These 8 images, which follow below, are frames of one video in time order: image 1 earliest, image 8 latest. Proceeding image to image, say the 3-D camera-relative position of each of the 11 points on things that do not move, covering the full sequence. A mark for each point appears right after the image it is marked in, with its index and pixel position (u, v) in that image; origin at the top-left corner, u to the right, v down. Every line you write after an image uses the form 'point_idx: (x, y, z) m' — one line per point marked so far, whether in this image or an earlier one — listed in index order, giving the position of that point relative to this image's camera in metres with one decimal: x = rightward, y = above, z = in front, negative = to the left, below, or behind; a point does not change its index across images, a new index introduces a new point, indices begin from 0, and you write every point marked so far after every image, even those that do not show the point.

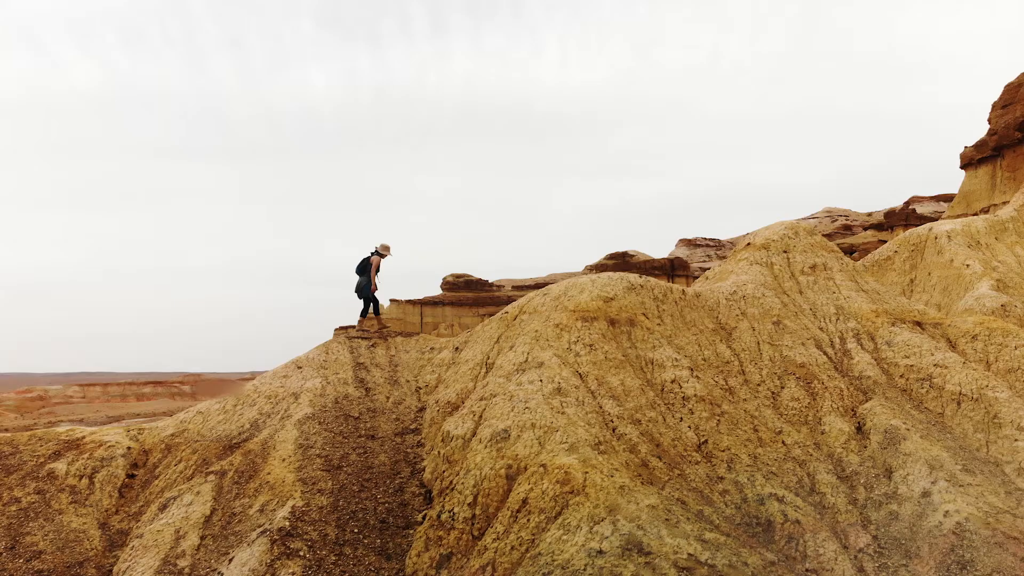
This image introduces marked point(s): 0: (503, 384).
0: (-0.2, -2.4, +15.7) m
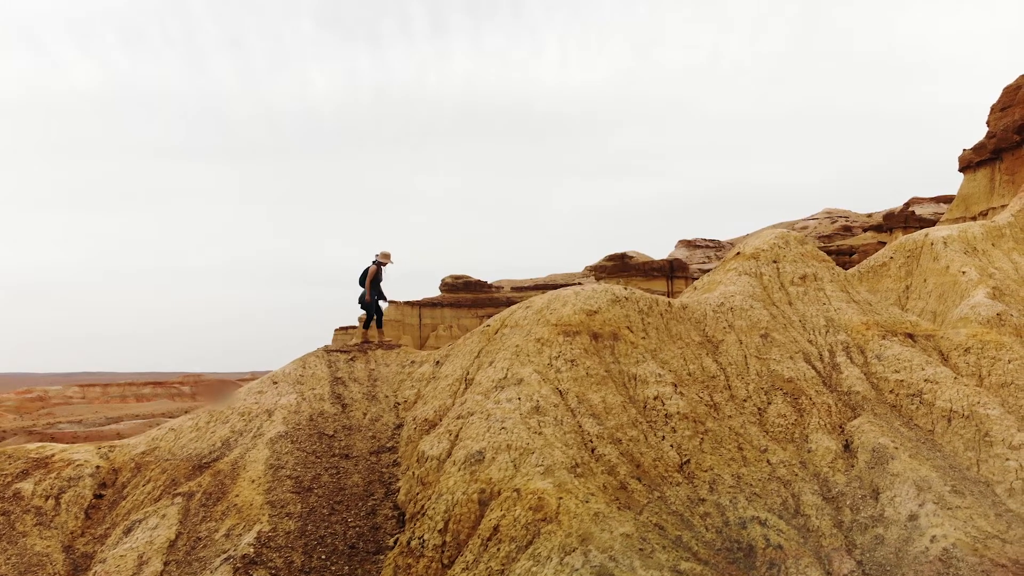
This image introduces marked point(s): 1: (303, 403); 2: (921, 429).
0: (-0.7, -2.7, +15.3) m
1: (-5.6, -3.1, +17.0) m
2: (+10.7, -3.7, +16.8) m
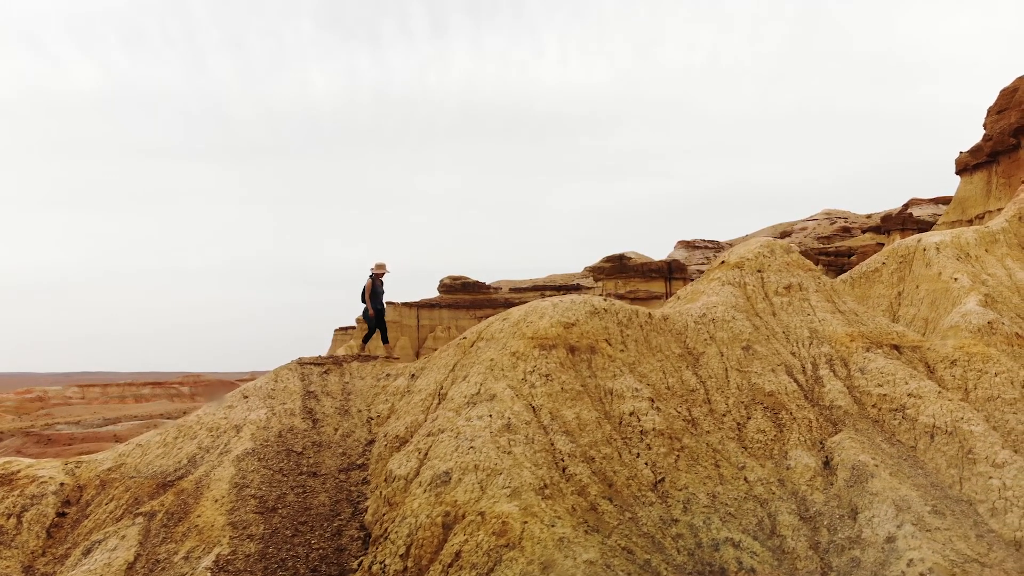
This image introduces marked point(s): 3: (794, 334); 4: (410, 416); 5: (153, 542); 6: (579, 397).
0: (-1.4, -3.1, +15.0) m
1: (-6.2, -3.4, +16.7) m
2: (+10.0, -4.0, +16.5) m
3: (+8.7, -1.4, +19.9) m
4: (-2.6, -3.2, +16.1) m
5: (-7.6, -5.4, +13.6) m
6: (+1.7, -2.7, +15.8) m
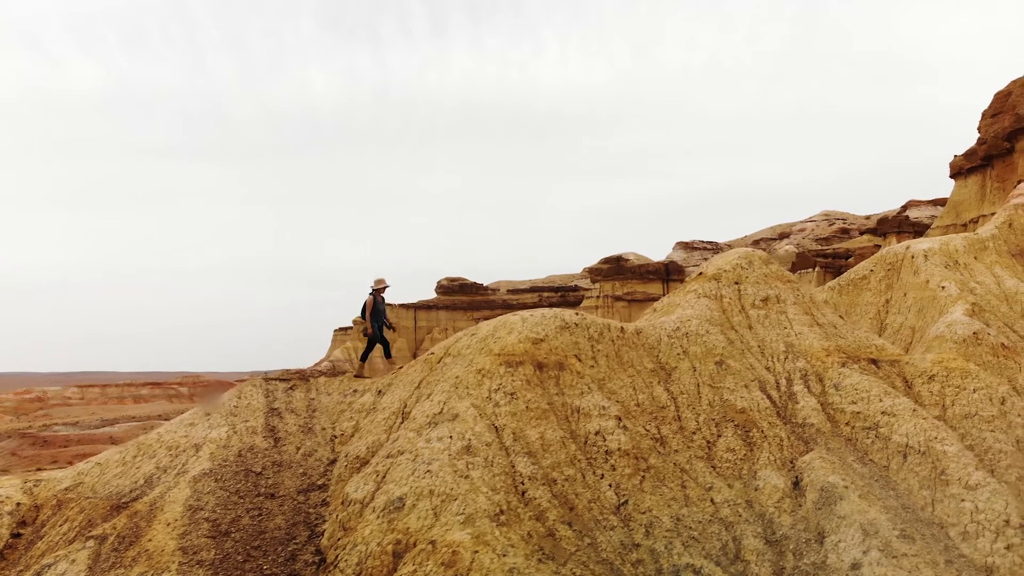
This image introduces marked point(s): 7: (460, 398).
0: (-2.3, -3.5, +14.7) m
1: (-7.1, -3.8, +16.4) m
2: (+9.1, -4.4, +16.1) m
3: (+7.8, -1.8, +19.6) m
4: (-3.4, -3.6, +15.8) m
5: (-8.5, -5.8, +13.3) m
6: (+0.8, -3.1, +15.5) m
7: (-1.3, -2.7, +15.5) m
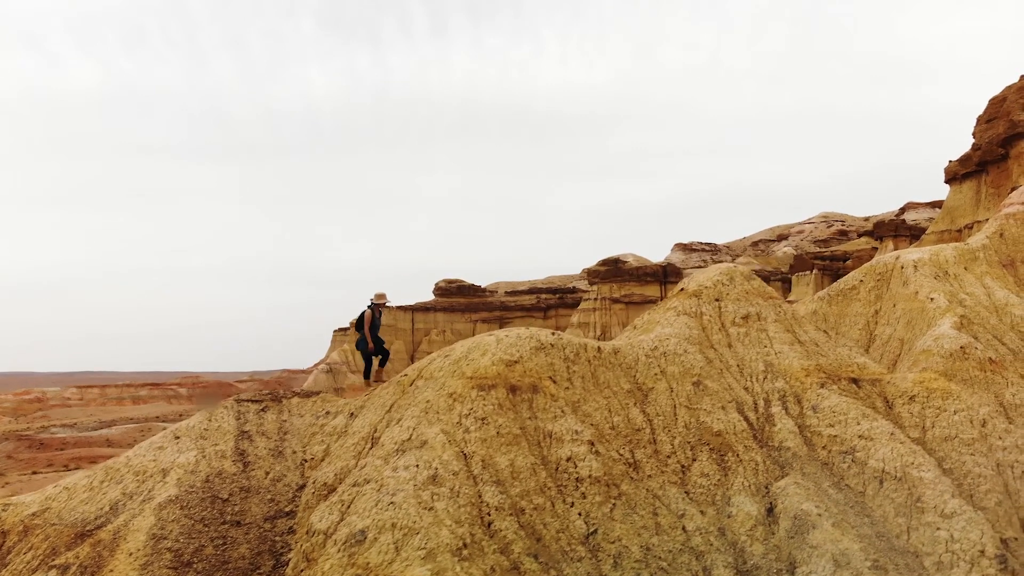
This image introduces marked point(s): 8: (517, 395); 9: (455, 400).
0: (-3.0, -4.1, +14.5) m
1: (-7.8, -4.4, +16.3) m
2: (+8.4, -5.0, +15.9) m
3: (+7.1, -2.4, +19.4) m
4: (-4.2, -4.2, +15.6) m
5: (-9.2, -6.3, +13.1) m
6: (+0.1, -3.6, +15.3) m
7: (-2.0, -3.2, +15.3) m
8: (+0.1, -2.7, +16.5) m
9: (-1.4, -2.7, +15.9) m
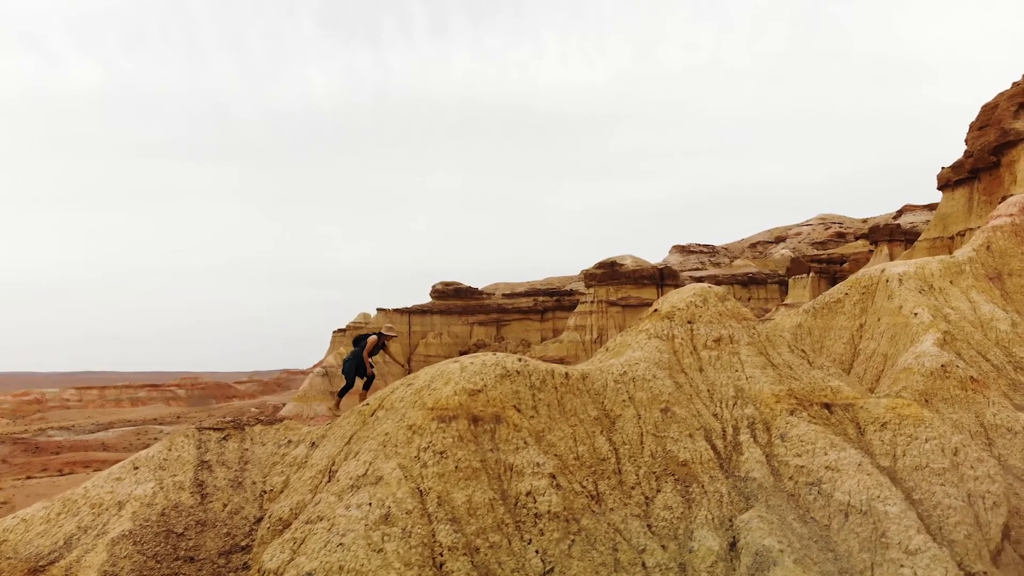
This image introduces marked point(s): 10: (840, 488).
0: (-4.0, -4.8, +14.3) m
1: (-8.8, -5.1, +16.1) m
2: (+7.4, -5.7, +15.7) m
3: (+6.1, -3.1, +19.1) m
4: (-5.1, -4.9, +15.4) m
5: (-10.1, -7.1, +12.9) m
6: (-0.9, -4.4, +15.1) m
7: (-3.0, -4.0, +15.1) m
8: (-0.8, -3.5, +16.3) m
9: (-2.4, -3.5, +15.7) m
10: (+8.1, -4.9, +15.9) m
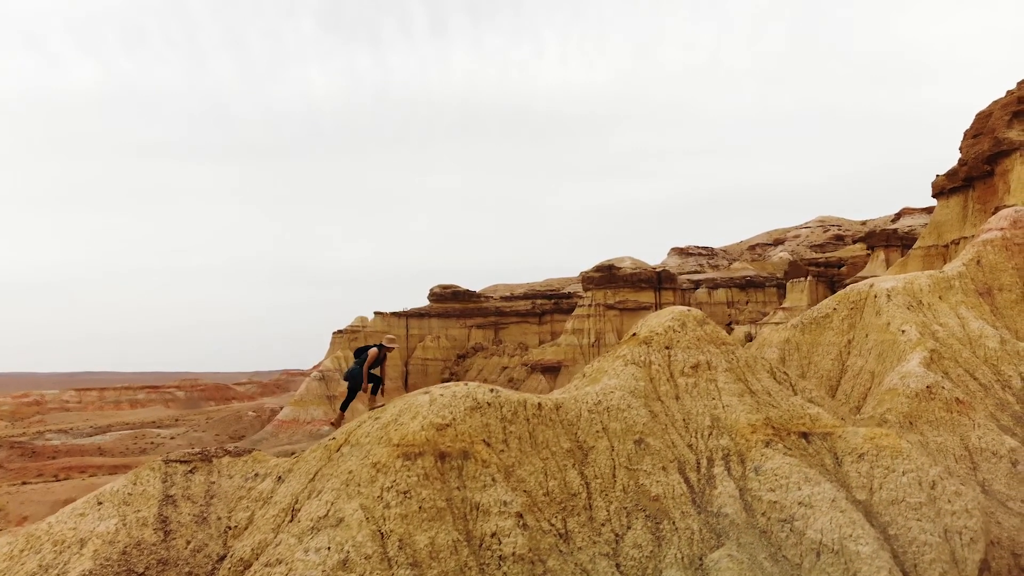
0: (-4.8, -5.6, +14.0) m
1: (-9.6, -5.9, +15.8) m
2: (+6.6, -6.6, +15.4) m
3: (+5.3, -4.0, +18.9) m
4: (-5.9, -5.8, +15.1) m
5: (-10.9, -7.9, +12.7) m
6: (-1.7, -5.2, +14.9) m
7: (-3.8, -4.8, +14.9) m
8: (-1.6, -4.3, +16.1) m
9: (-3.2, -4.3, +15.5) m
10: (+7.3, -5.8, +15.7) m
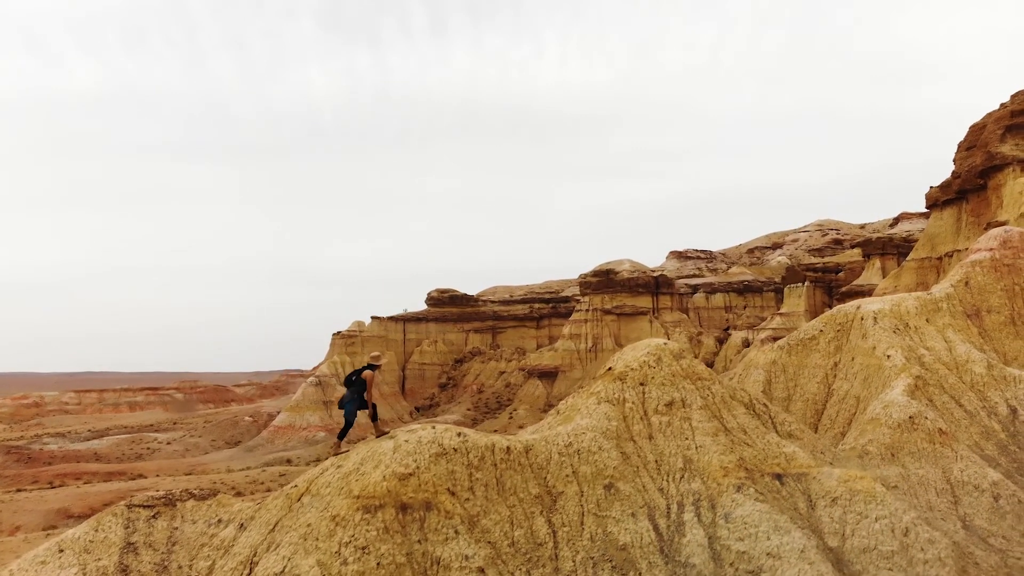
0: (-5.7, -6.8, +13.8) m
1: (-10.5, -7.1, +15.6) m
2: (+5.7, -7.7, +15.2) m
3: (+4.5, -5.1, +18.6) m
4: (-6.8, -6.9, +14.9) m
5: (-11.8, -9.1, +12.5) m
6: (-2.6, -6.4, +14.6) m
7: (-4.6, -6.0, +14.6) m
8: (-2.5, -5.5, +15.8) m
9: (-4.1, -5.5, +15.2) m
10: (+6.4, -6.9, +15.4) m
